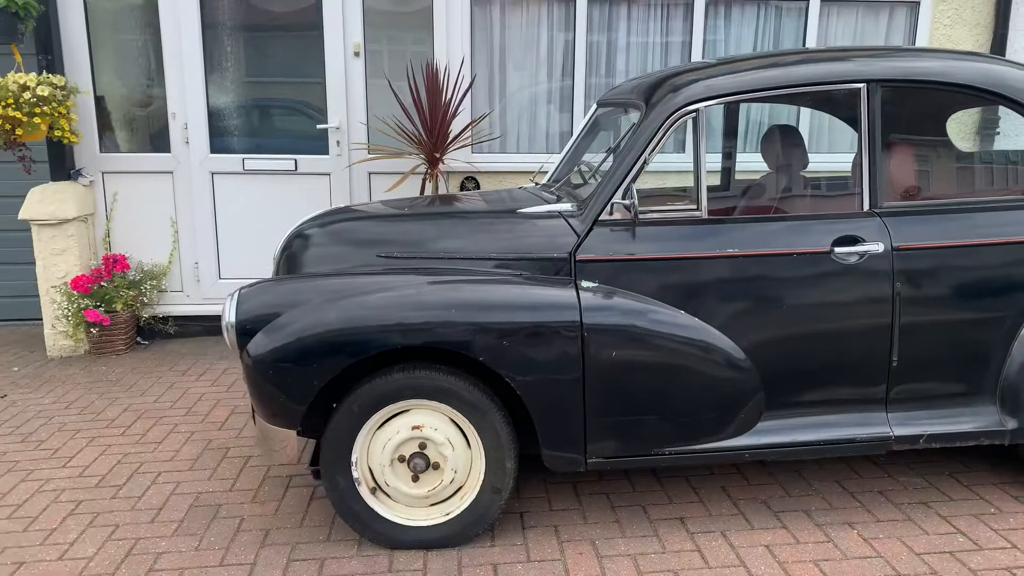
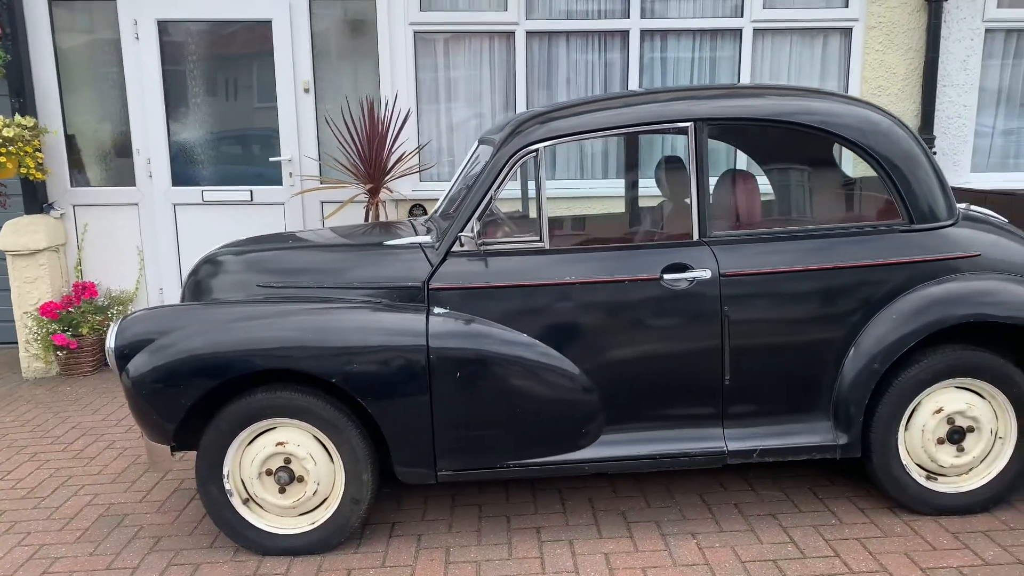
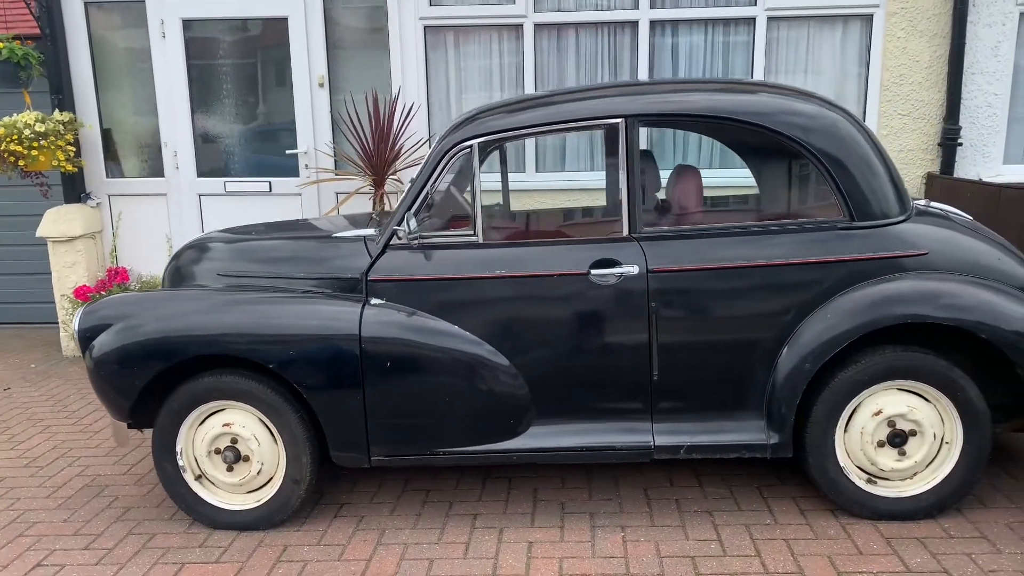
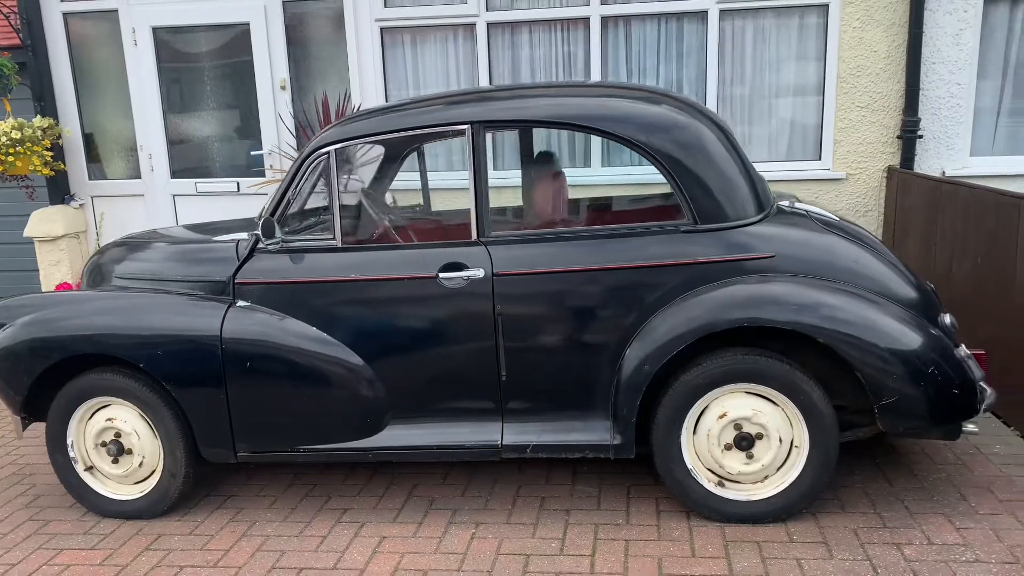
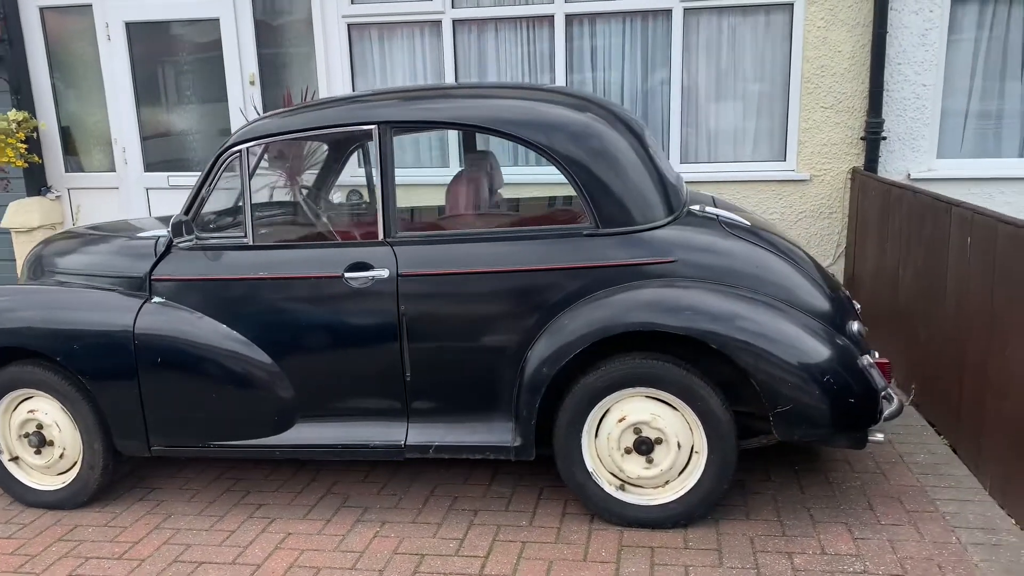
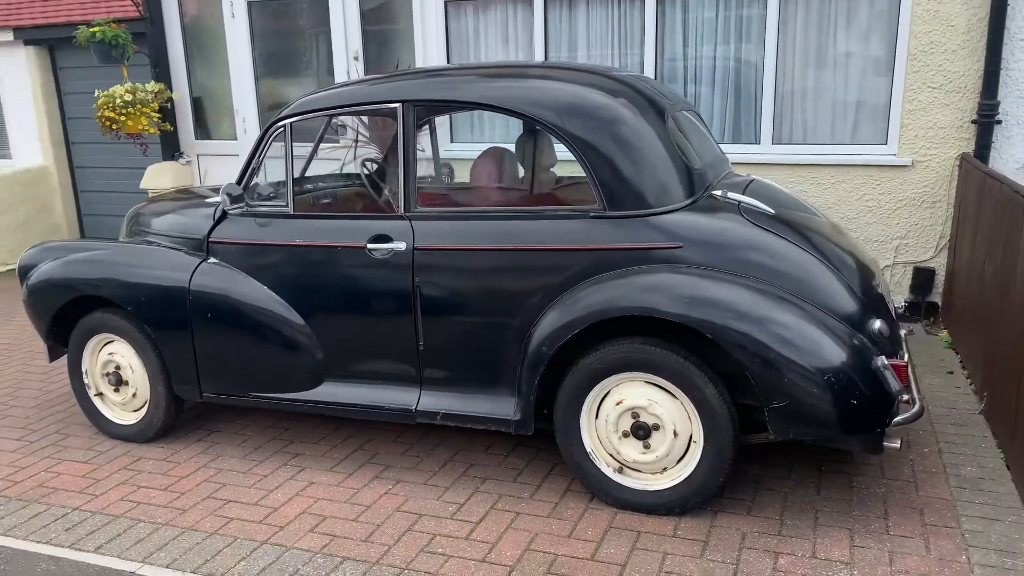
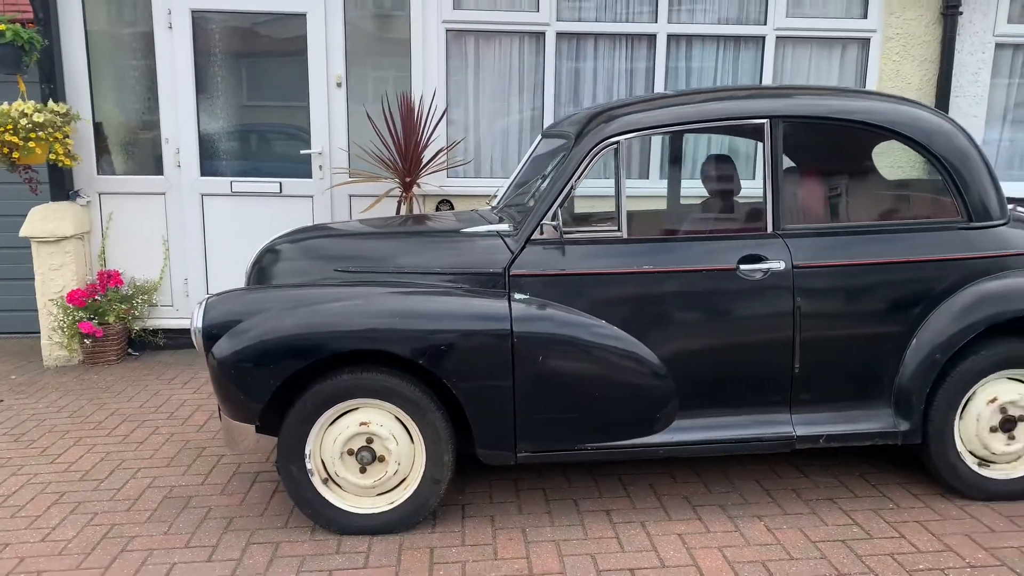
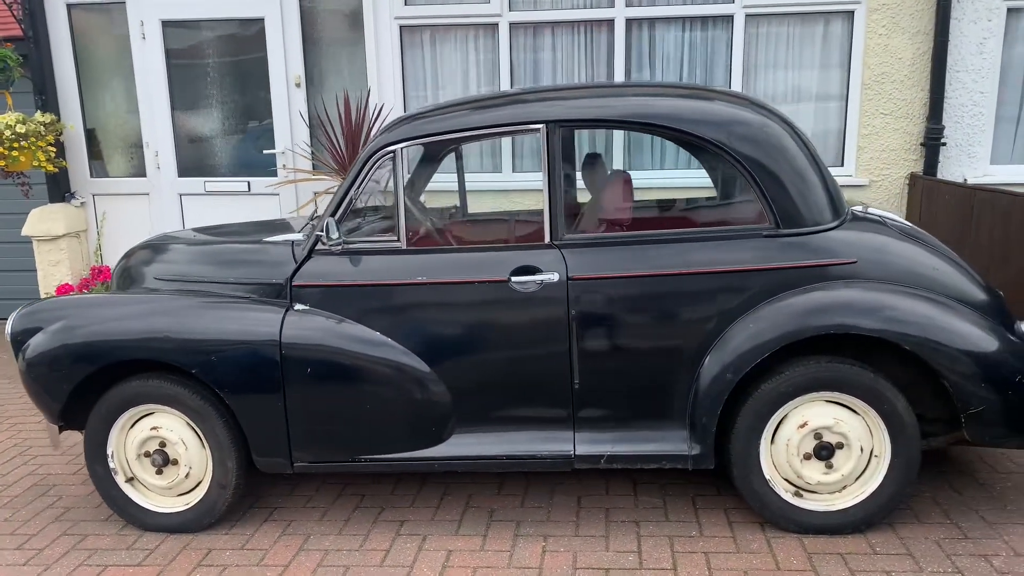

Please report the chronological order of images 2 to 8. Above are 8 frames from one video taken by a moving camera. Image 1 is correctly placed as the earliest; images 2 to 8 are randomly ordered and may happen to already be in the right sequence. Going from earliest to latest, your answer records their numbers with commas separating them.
7, 2, 3, 8, 4, 5, 6
